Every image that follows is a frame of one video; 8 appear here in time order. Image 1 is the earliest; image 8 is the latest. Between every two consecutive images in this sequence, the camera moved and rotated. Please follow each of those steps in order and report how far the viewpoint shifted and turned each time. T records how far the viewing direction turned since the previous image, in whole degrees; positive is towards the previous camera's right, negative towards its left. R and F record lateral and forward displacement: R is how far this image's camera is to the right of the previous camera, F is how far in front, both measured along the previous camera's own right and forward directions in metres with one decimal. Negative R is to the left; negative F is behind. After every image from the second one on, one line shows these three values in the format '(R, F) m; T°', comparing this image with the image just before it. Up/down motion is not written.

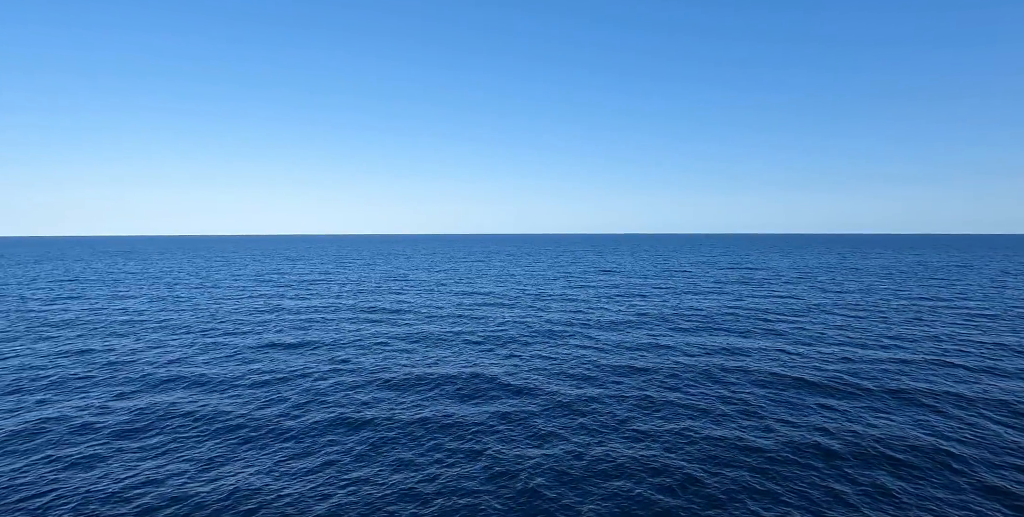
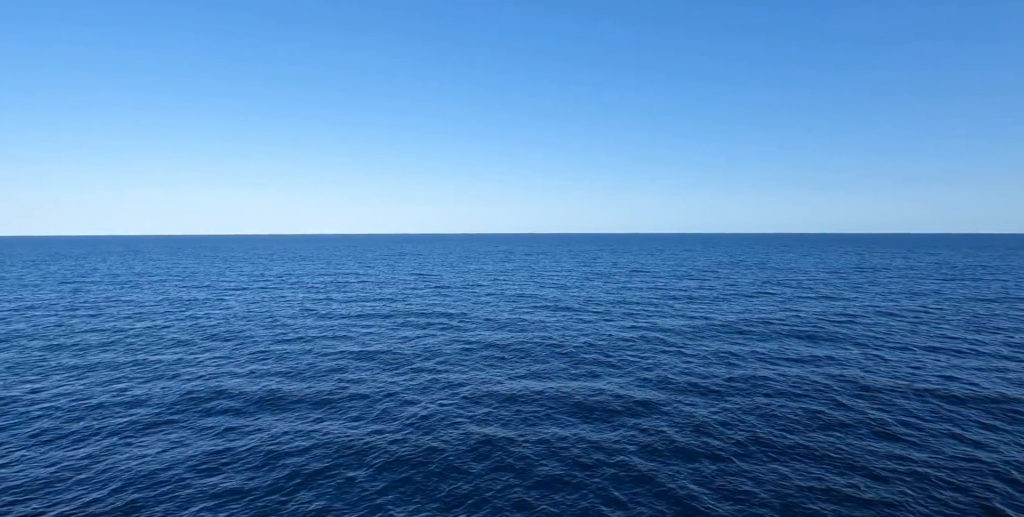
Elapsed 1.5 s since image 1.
(-4.8, +0.2) m; +1°
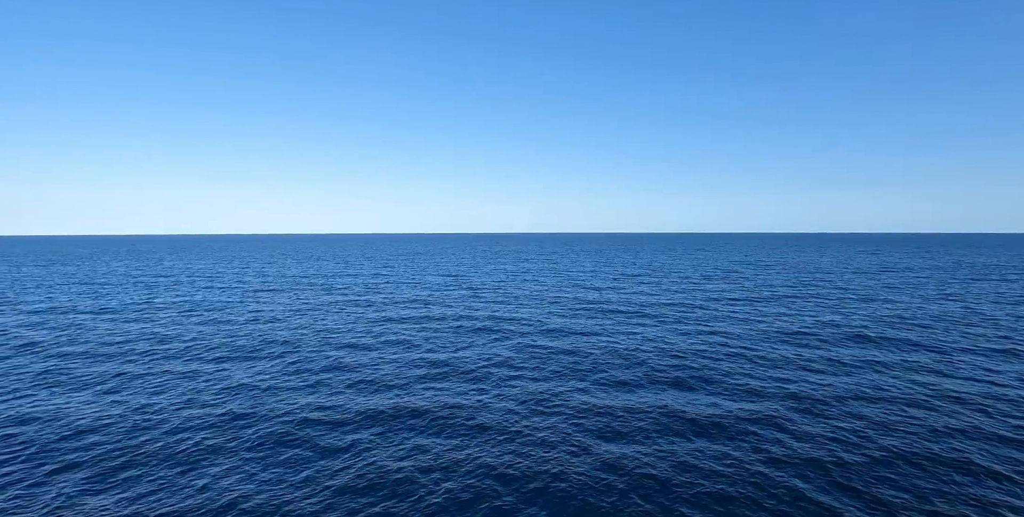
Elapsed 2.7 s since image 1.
(-4.1, +0.1) m; 0°
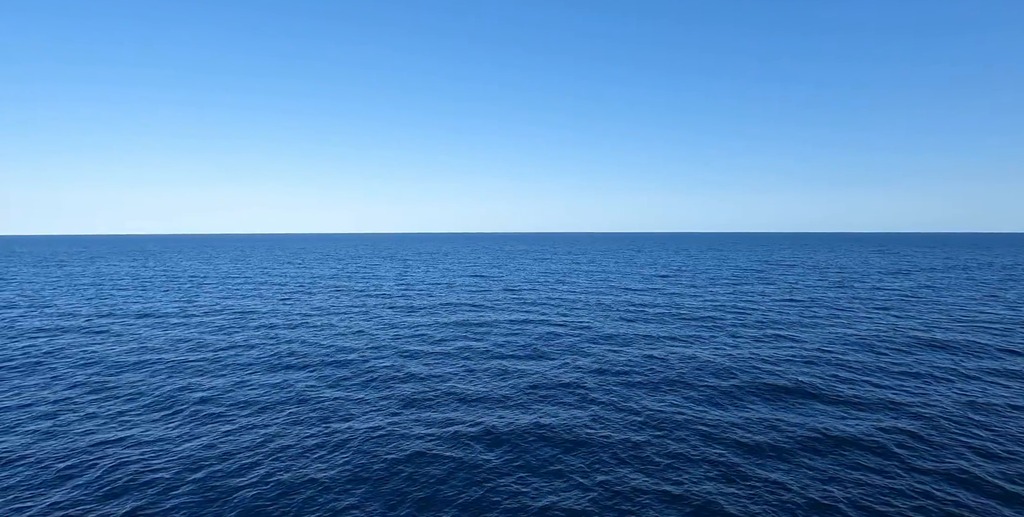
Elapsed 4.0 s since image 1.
(-5.0, +0.1) m; +1°
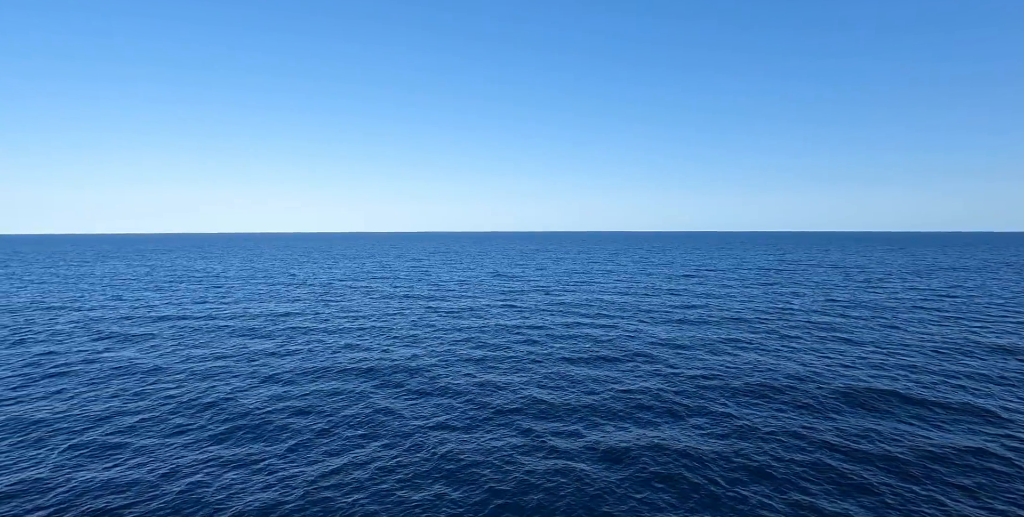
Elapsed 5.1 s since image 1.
(-4.5, +0.2) m; +1°
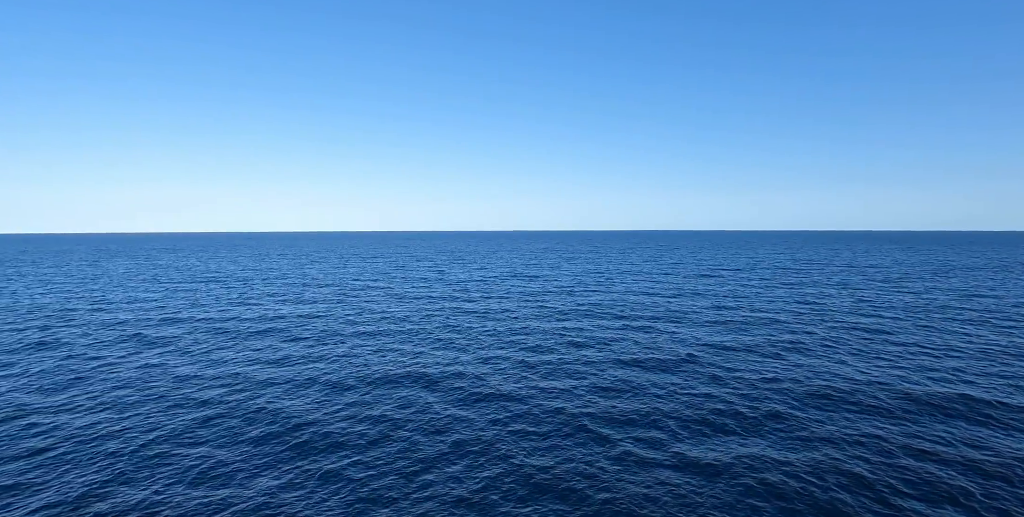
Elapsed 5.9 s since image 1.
(-3.7, +0.1) m; 0°
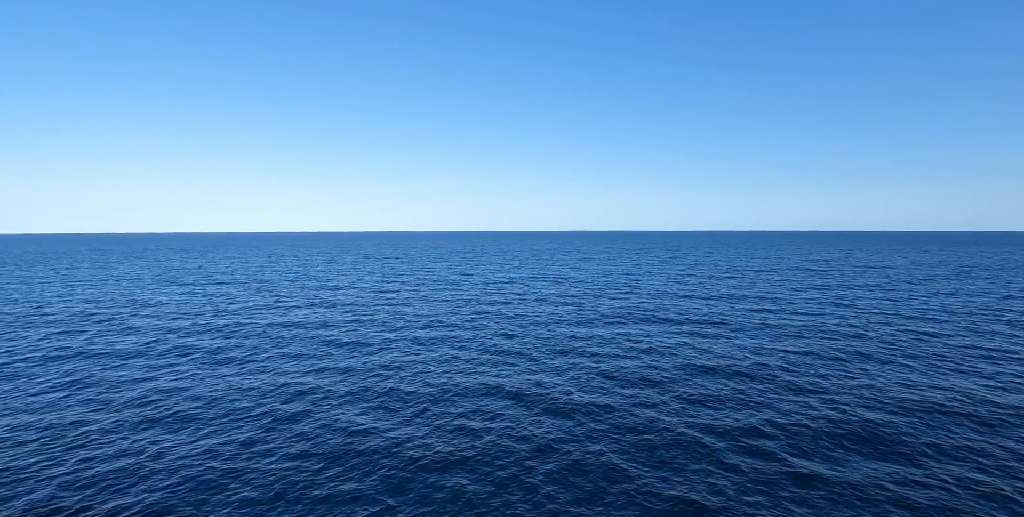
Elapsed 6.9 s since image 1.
(-5.2, -0.1) m; +1°
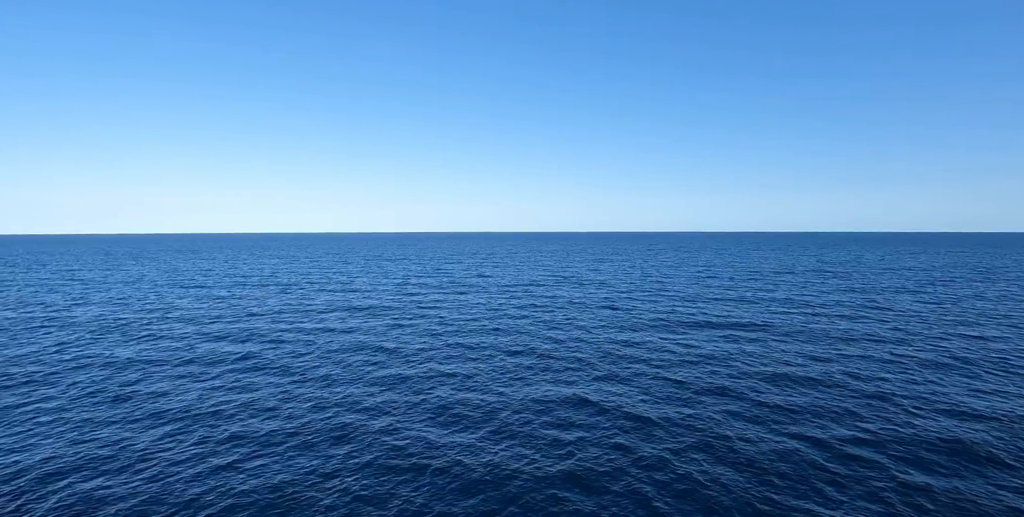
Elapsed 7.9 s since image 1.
(-5.0, -0.2) m; +1°
